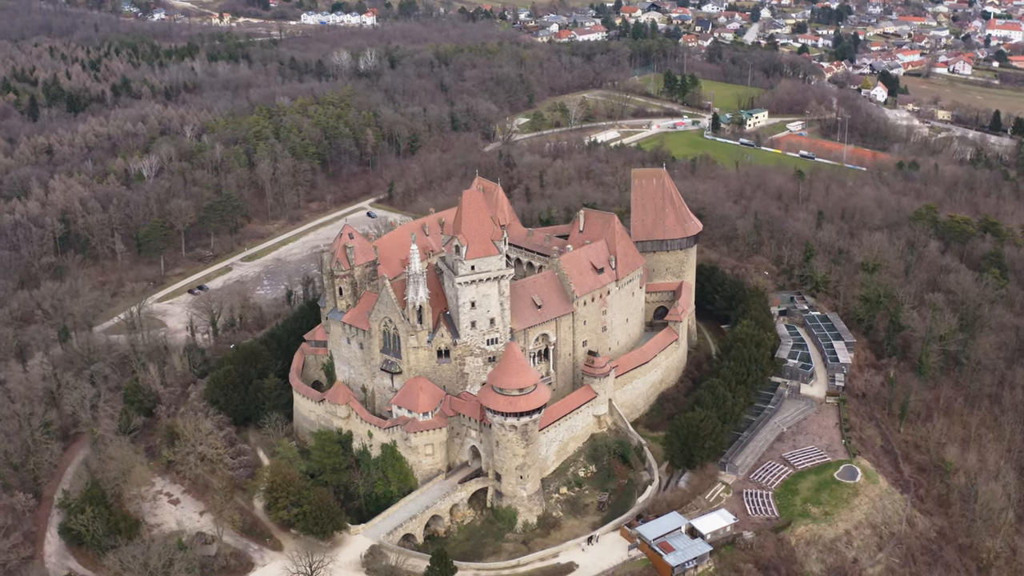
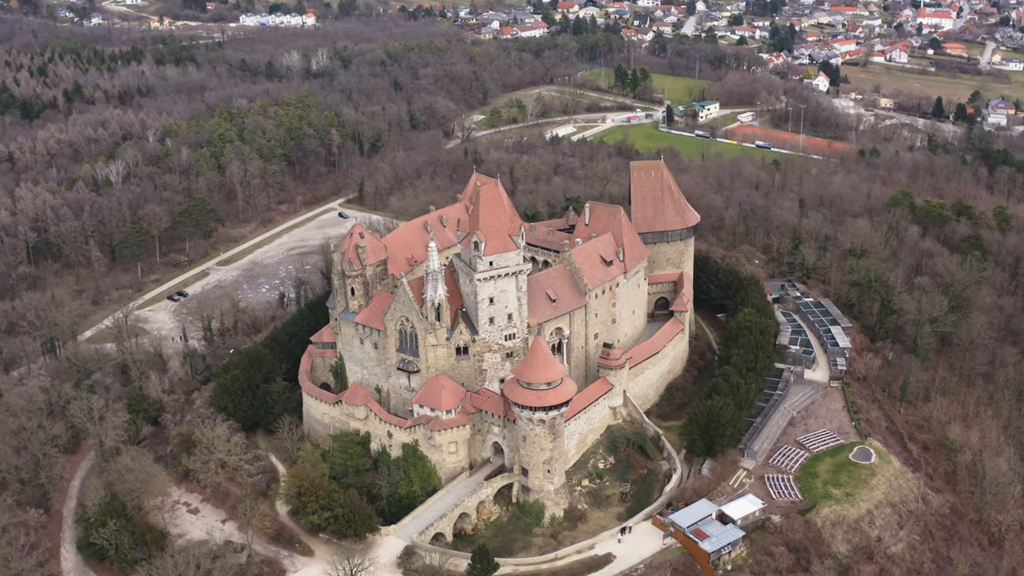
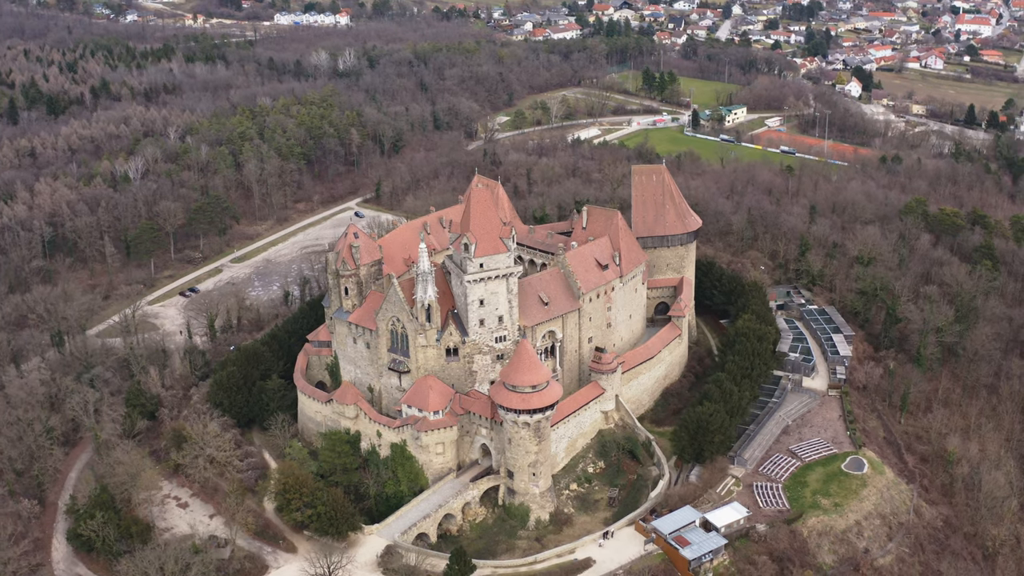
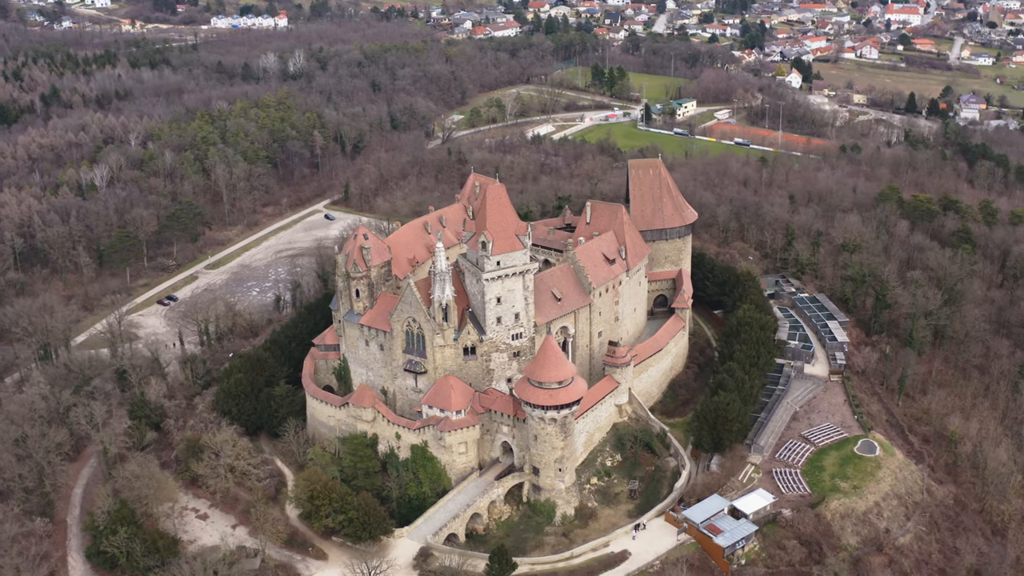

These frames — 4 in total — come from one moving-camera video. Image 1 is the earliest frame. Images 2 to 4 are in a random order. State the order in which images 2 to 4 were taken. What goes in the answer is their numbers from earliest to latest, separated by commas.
3, 2, 4
